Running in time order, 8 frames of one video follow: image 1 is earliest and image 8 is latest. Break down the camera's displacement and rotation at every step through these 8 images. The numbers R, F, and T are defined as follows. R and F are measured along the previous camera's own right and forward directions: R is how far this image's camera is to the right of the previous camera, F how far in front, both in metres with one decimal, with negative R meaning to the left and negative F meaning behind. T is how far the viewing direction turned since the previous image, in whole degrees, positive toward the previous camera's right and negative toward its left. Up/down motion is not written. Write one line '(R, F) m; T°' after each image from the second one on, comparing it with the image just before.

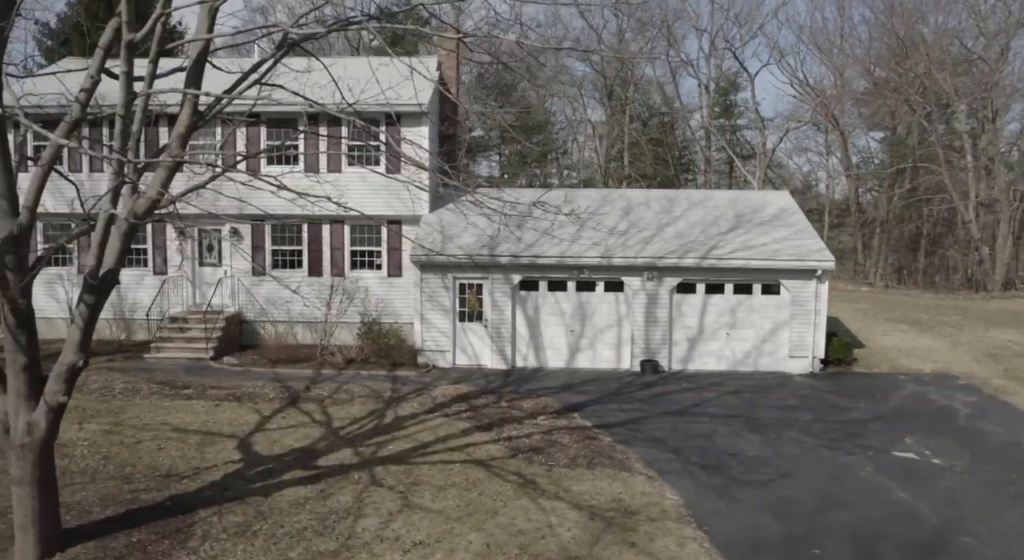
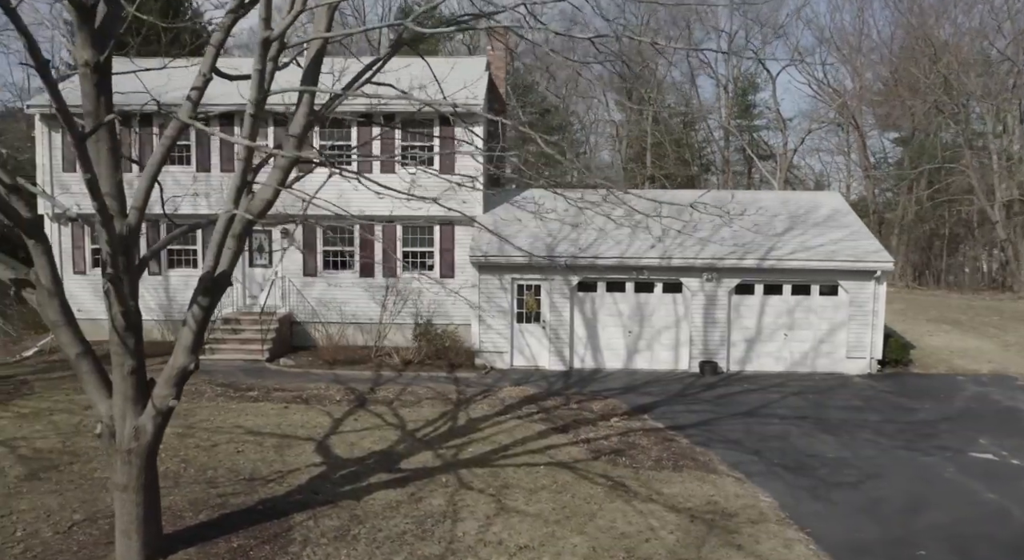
(-1.2, +0.1) m; +1°
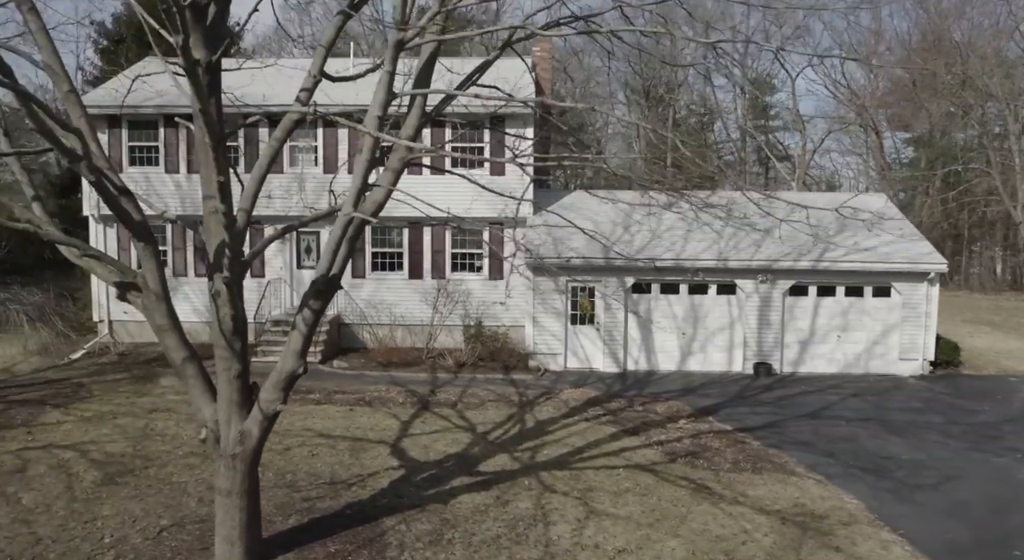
(-1.1, 0.0) m; +1°
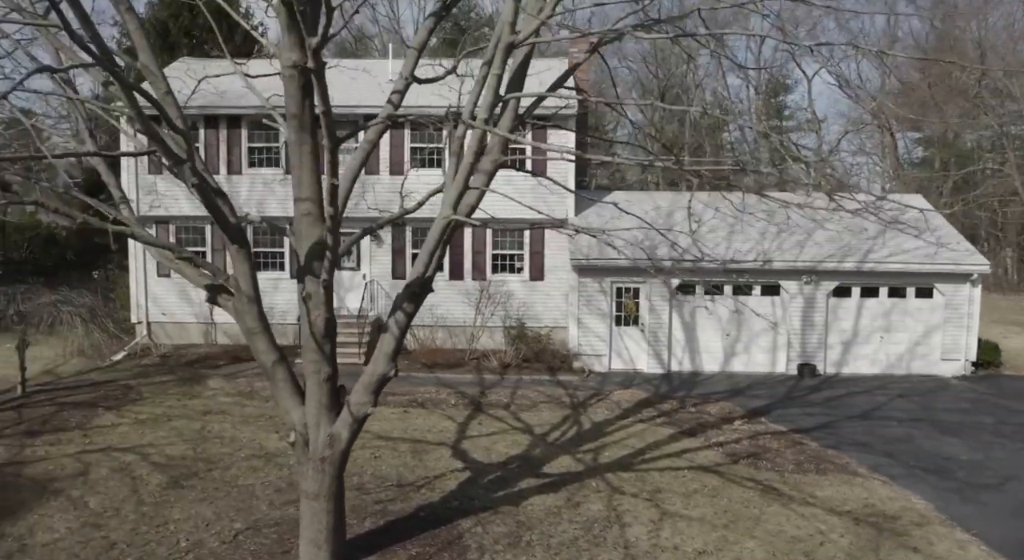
(-0.9, 0.0) m; +1°
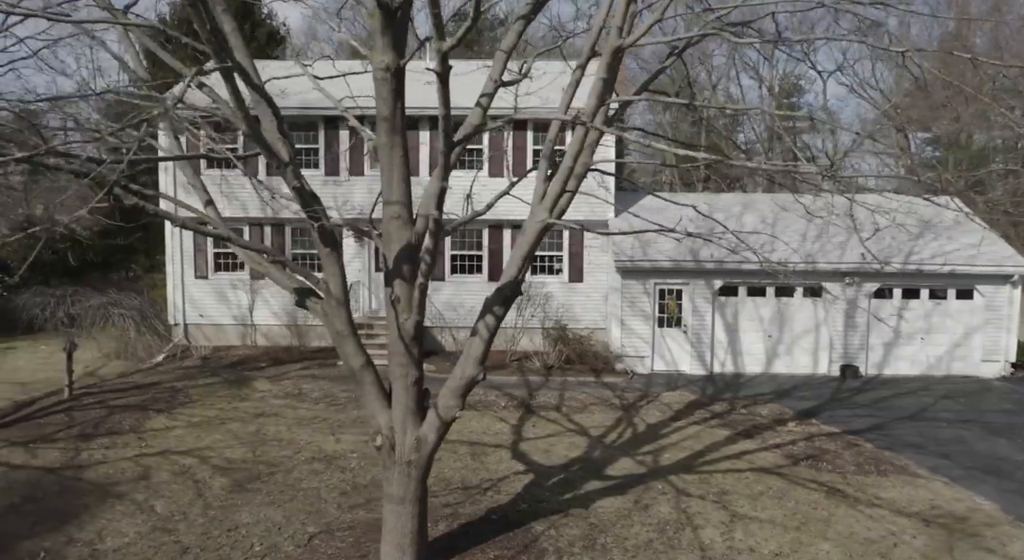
(-0.9, 0.0) m; +1°
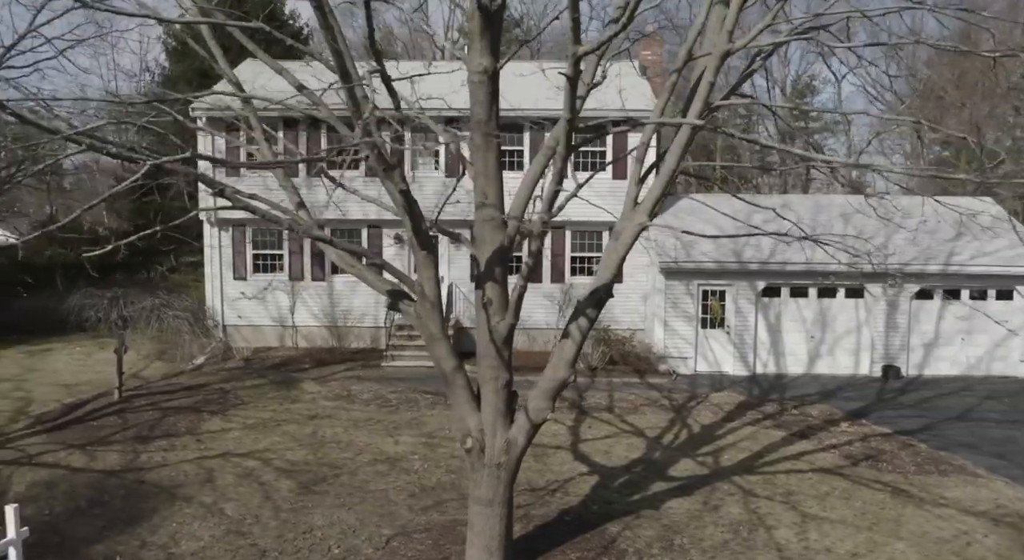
(-0.9, 0.0) m; +1°
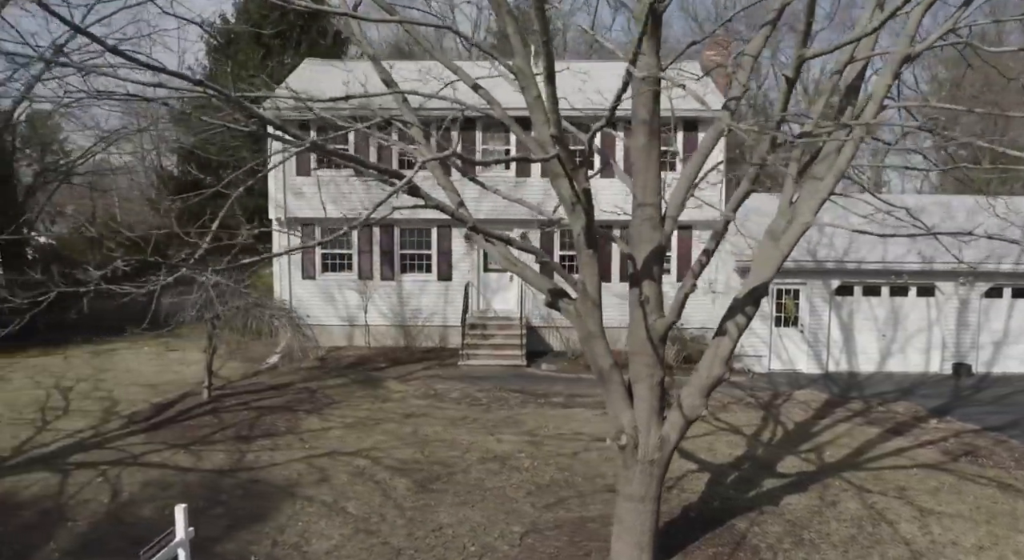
(-1.6, 0.0) m; +1°
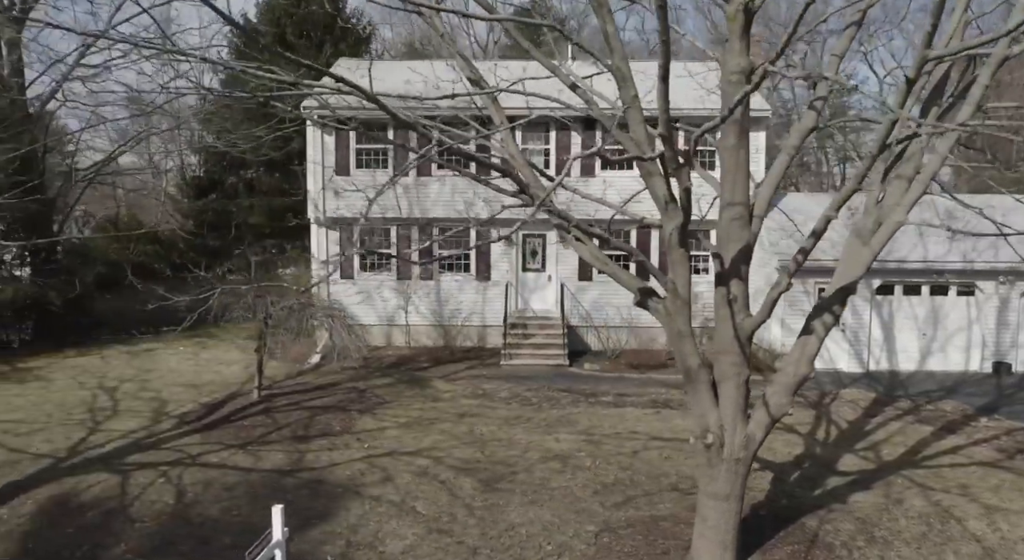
(-0.9, 0.0) m; +1°
